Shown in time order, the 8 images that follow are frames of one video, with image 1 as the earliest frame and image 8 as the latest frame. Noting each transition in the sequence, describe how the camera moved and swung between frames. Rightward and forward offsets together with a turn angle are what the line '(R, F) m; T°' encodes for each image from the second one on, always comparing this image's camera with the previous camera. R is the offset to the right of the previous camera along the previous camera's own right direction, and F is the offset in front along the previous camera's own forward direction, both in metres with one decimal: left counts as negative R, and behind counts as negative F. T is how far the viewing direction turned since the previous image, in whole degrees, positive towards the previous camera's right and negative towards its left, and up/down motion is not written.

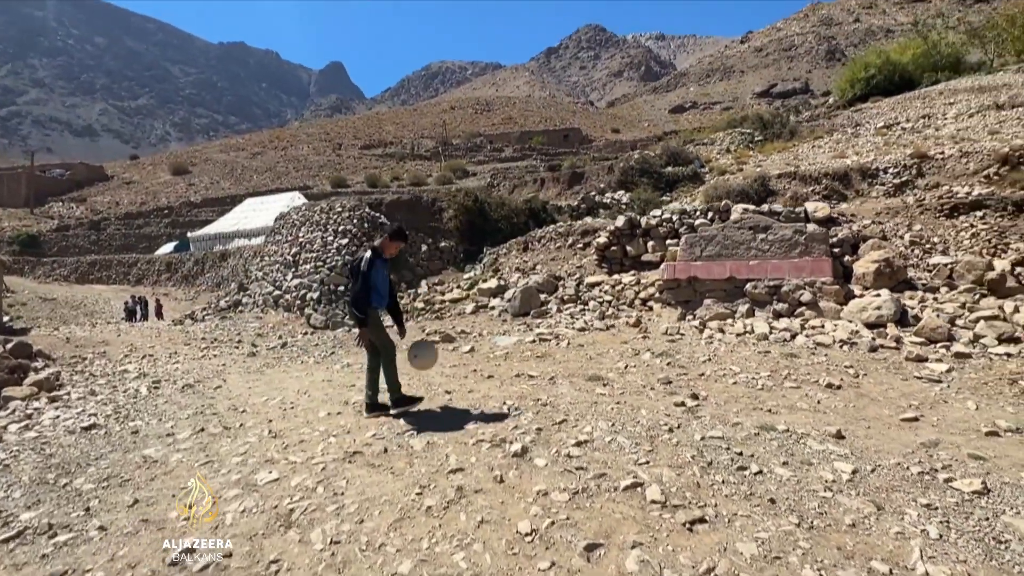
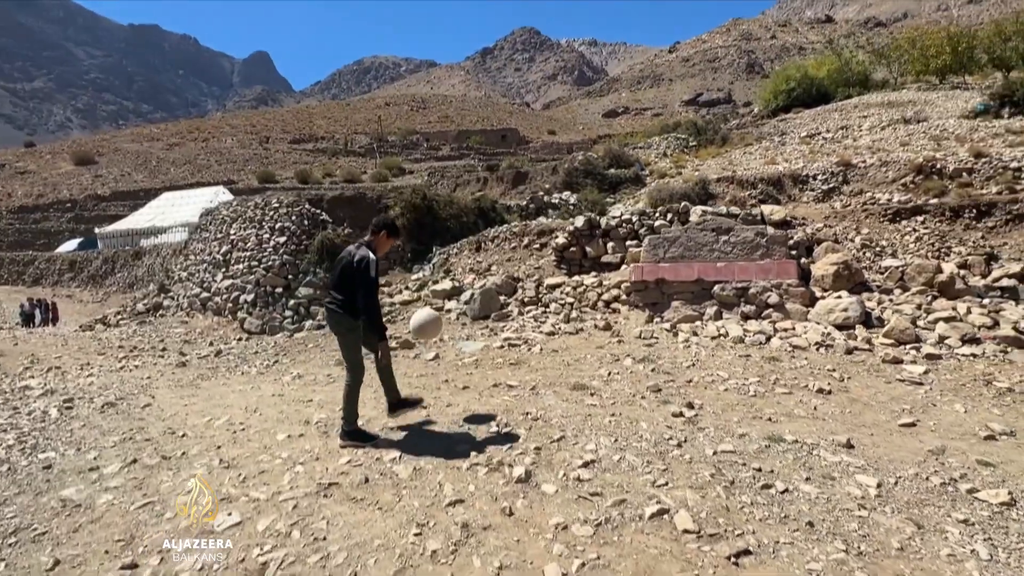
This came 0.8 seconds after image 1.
(-0.4, +0.4) m; +7°
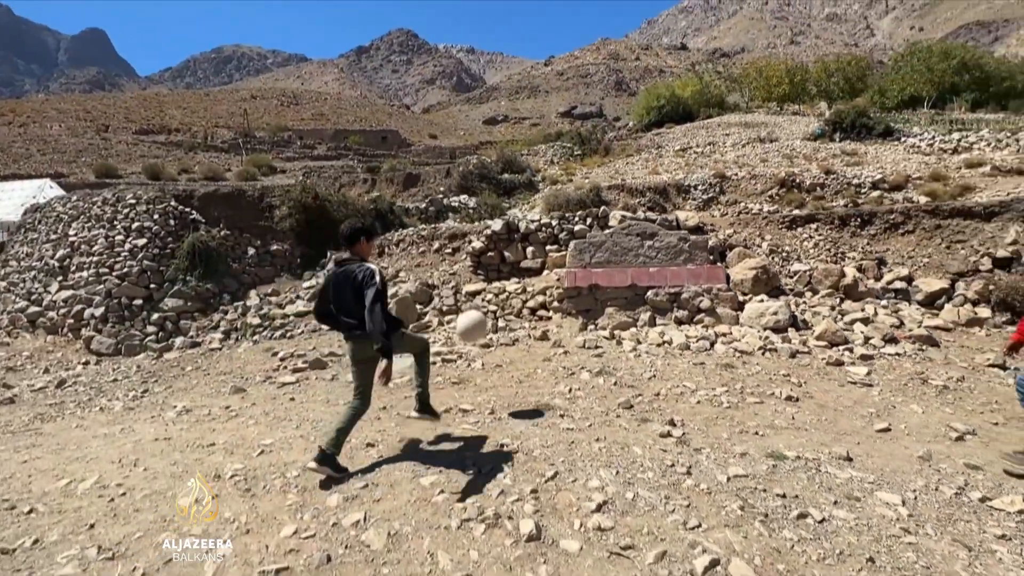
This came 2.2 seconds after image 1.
(-0.6, +0.7) m; +13°
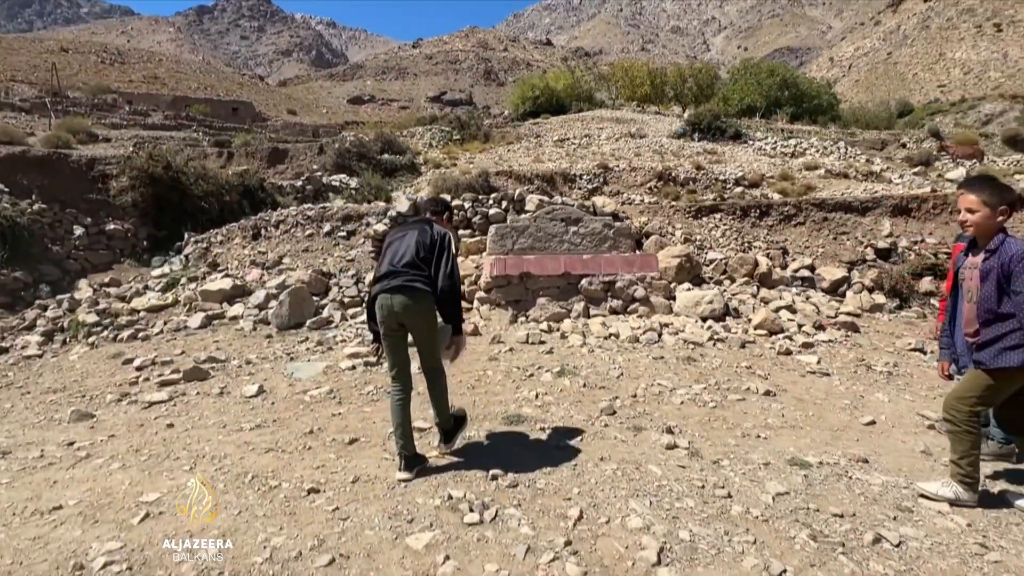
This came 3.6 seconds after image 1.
(-0.6, +0.8) m; +14°
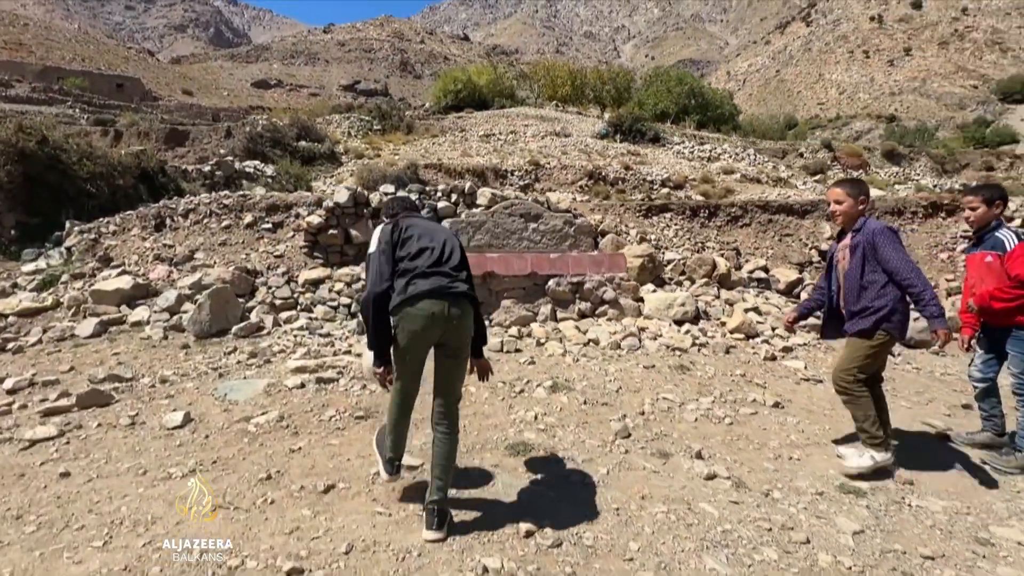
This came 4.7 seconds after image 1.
(-0.5, +0.6) m; +9°
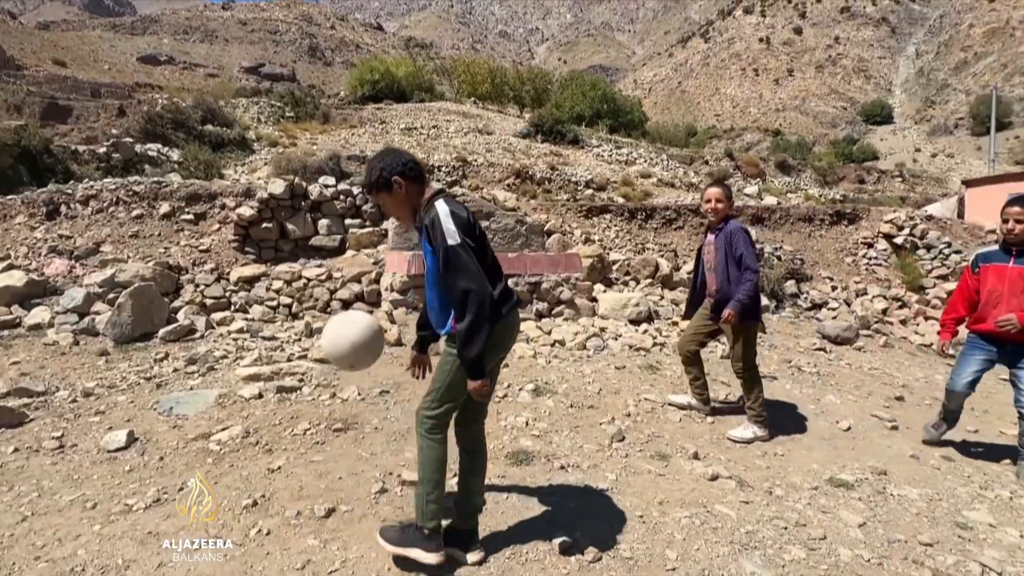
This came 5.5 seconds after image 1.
(-0.5, +0.2) m; +9°
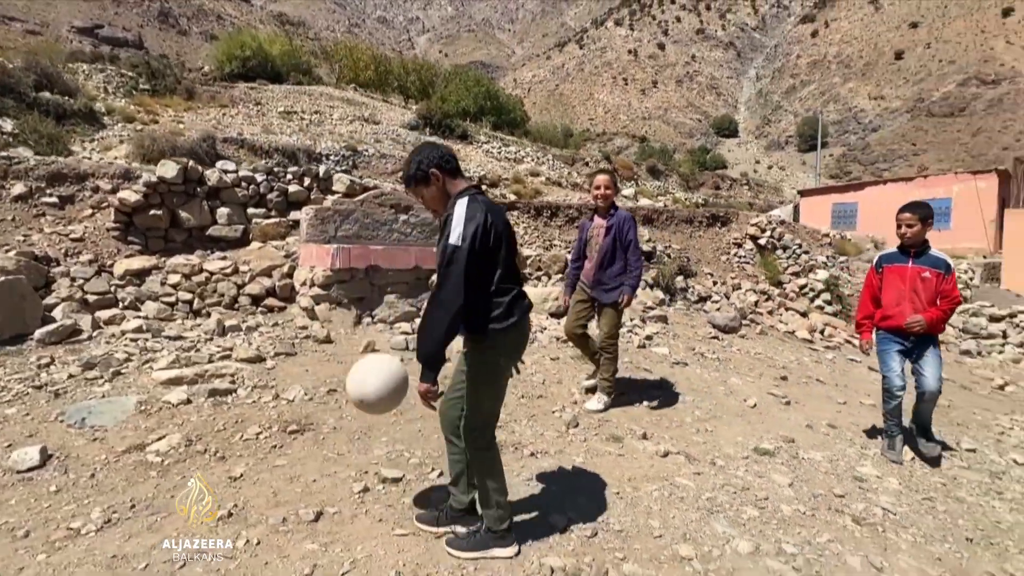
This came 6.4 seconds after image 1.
(-0.5, 0.0) m; +13°
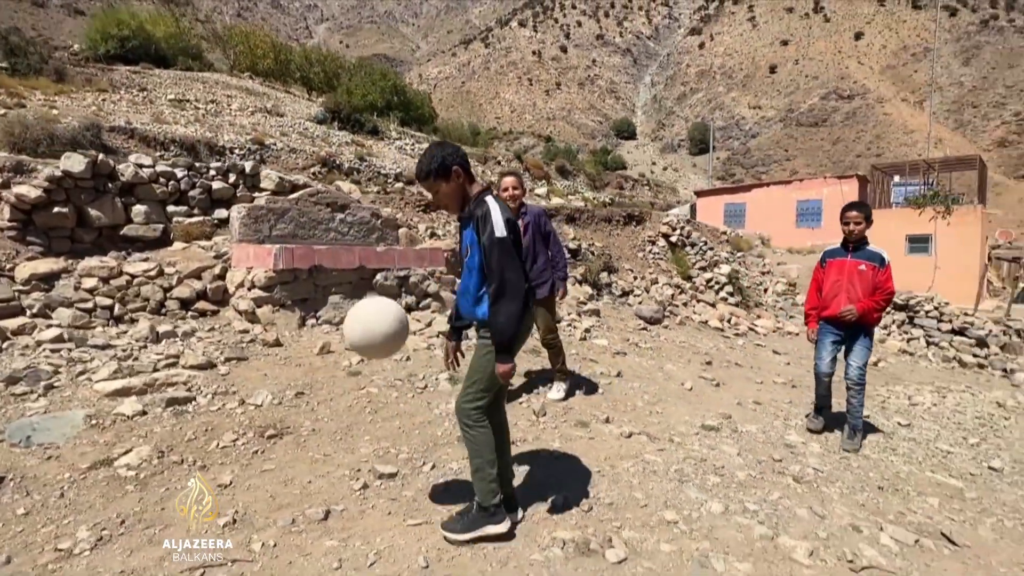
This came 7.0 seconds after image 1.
(-0.4, -0.1) m; +10°
